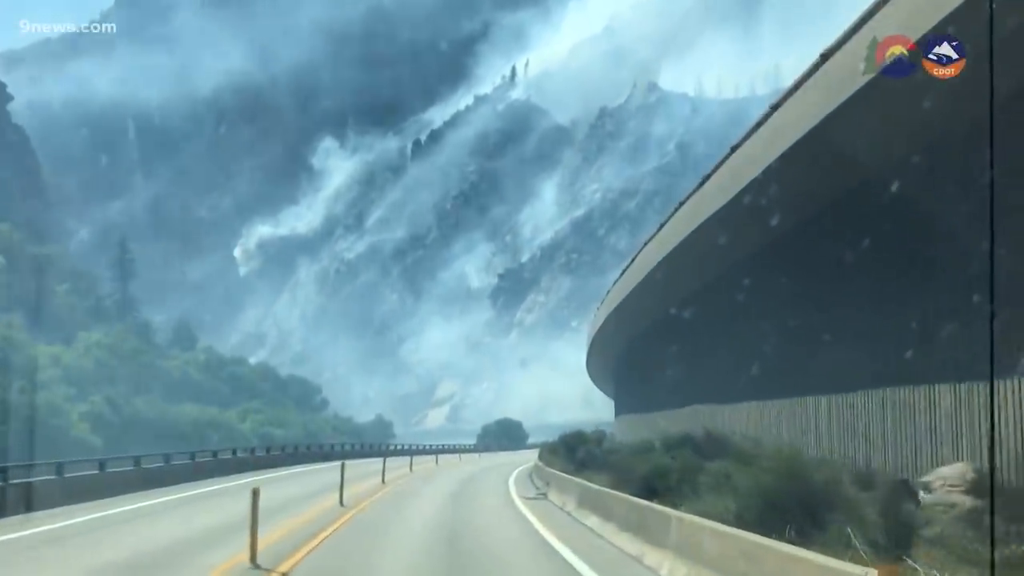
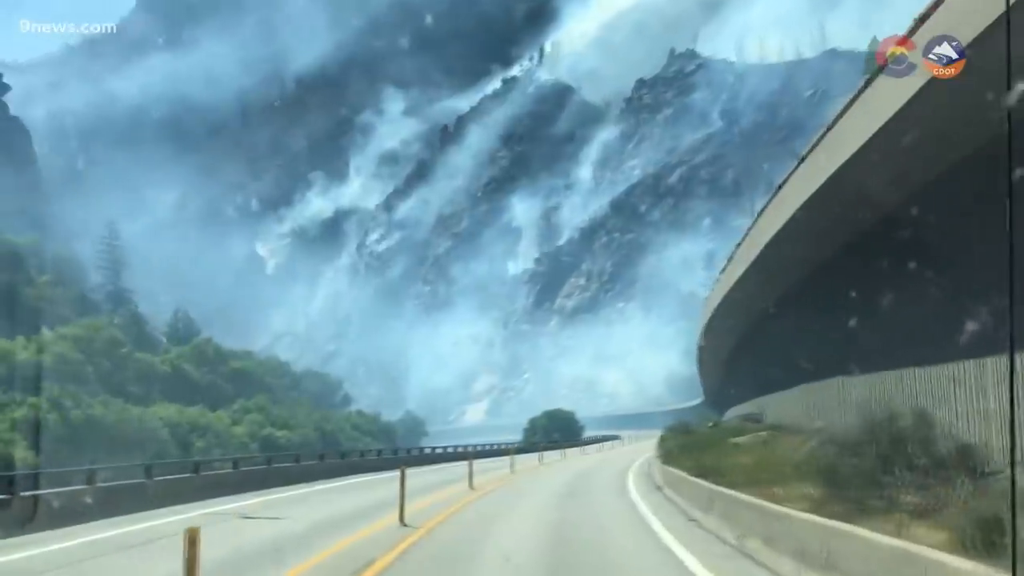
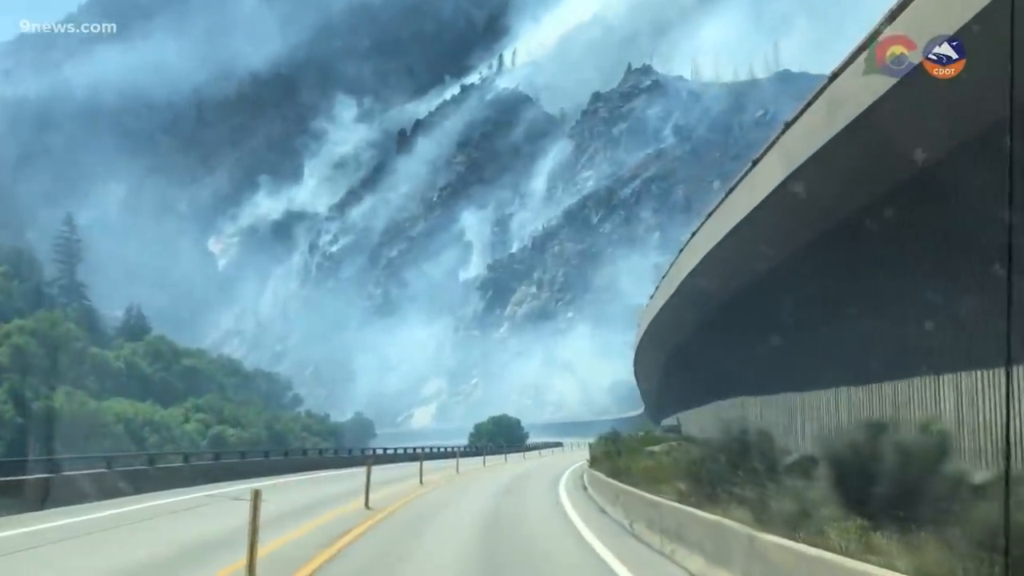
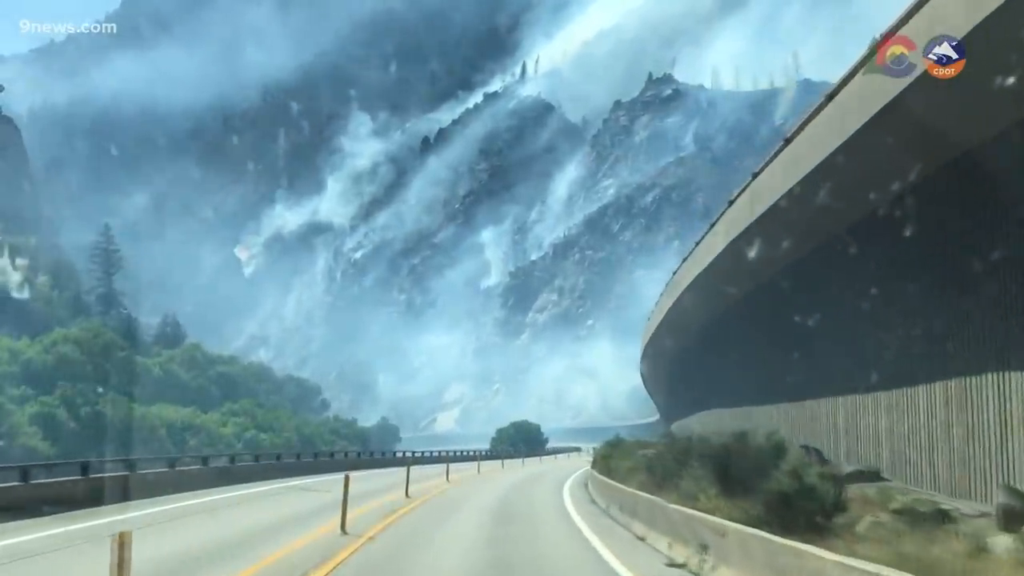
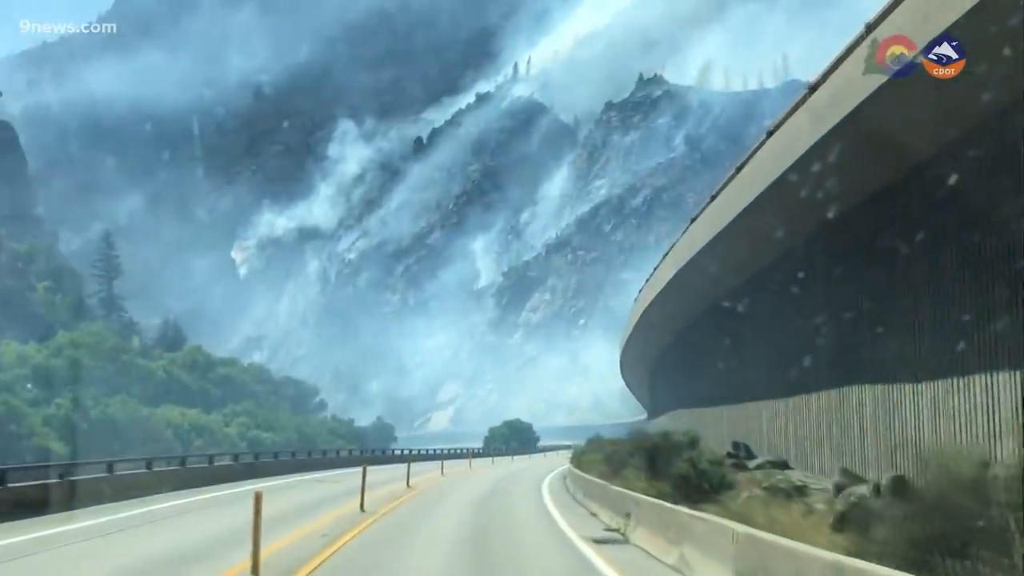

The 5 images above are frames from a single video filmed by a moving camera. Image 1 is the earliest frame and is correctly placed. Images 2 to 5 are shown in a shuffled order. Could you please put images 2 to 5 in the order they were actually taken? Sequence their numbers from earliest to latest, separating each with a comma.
5, 4, 3, 2
